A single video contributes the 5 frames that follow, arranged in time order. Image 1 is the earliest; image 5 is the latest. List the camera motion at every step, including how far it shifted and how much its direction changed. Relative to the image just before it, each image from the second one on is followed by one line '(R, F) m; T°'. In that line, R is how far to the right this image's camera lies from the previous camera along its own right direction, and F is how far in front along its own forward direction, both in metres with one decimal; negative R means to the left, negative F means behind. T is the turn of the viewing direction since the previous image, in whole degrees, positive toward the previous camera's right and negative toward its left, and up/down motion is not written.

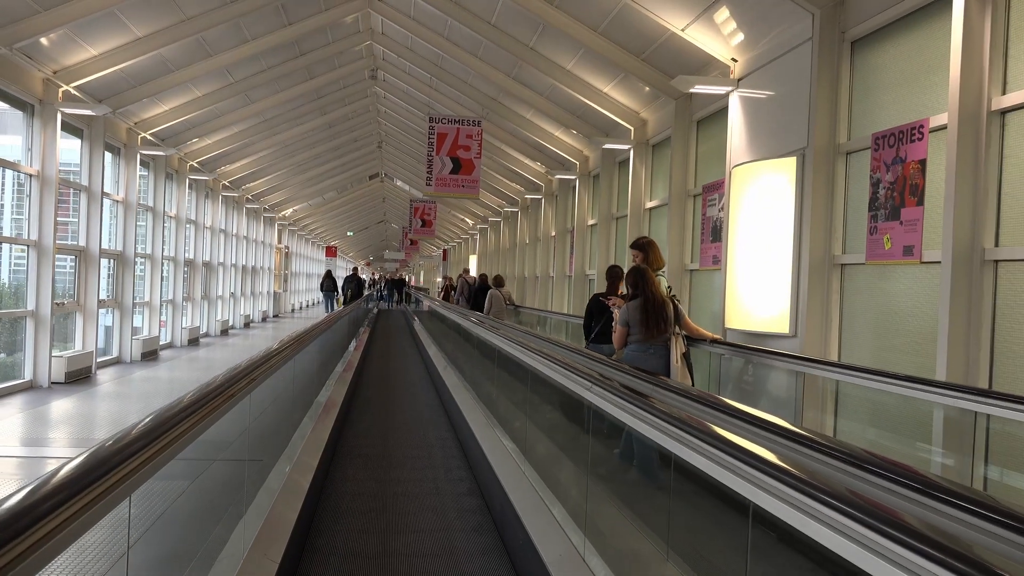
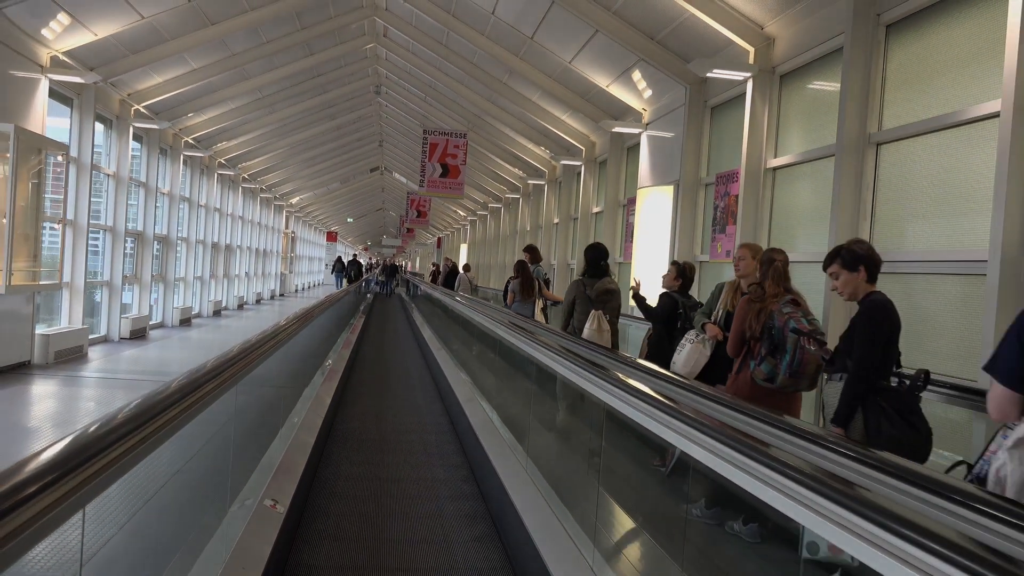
(+0.4, -2.9) m; 0°
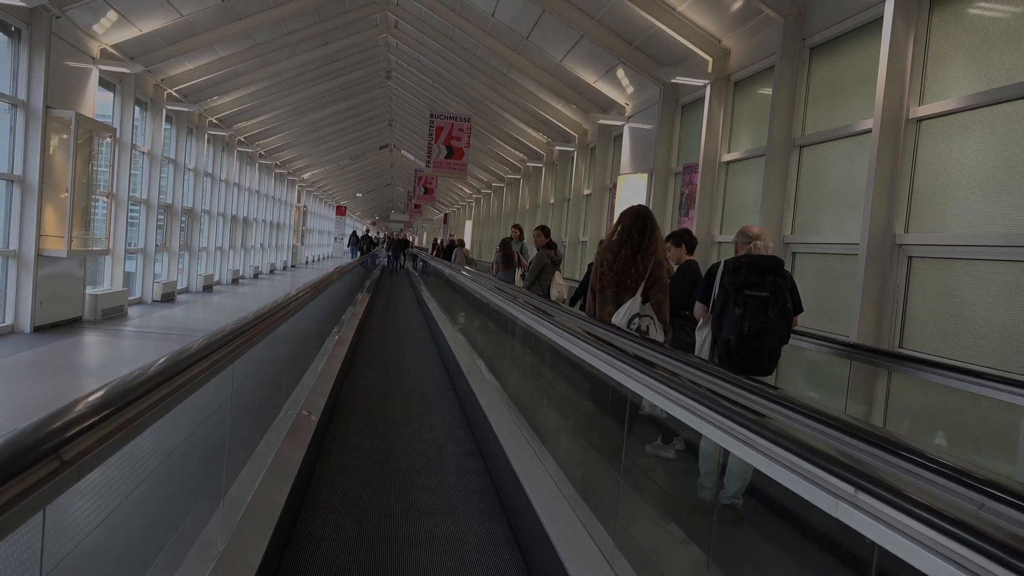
(+0.2, -1.4) m; 0°
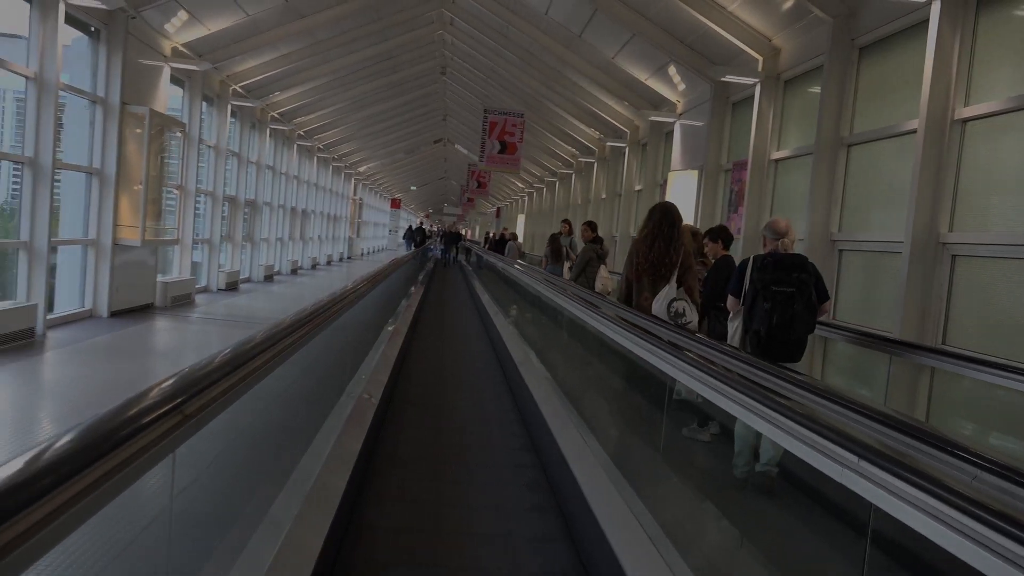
(0.0, -0.3) m; -3°
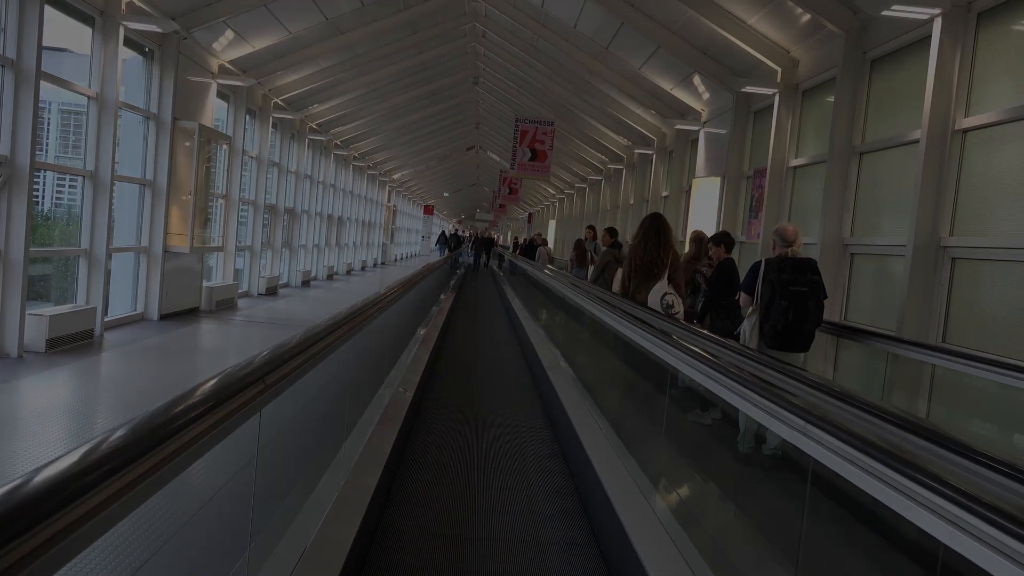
(+0.1, -0.5) m; -2°
